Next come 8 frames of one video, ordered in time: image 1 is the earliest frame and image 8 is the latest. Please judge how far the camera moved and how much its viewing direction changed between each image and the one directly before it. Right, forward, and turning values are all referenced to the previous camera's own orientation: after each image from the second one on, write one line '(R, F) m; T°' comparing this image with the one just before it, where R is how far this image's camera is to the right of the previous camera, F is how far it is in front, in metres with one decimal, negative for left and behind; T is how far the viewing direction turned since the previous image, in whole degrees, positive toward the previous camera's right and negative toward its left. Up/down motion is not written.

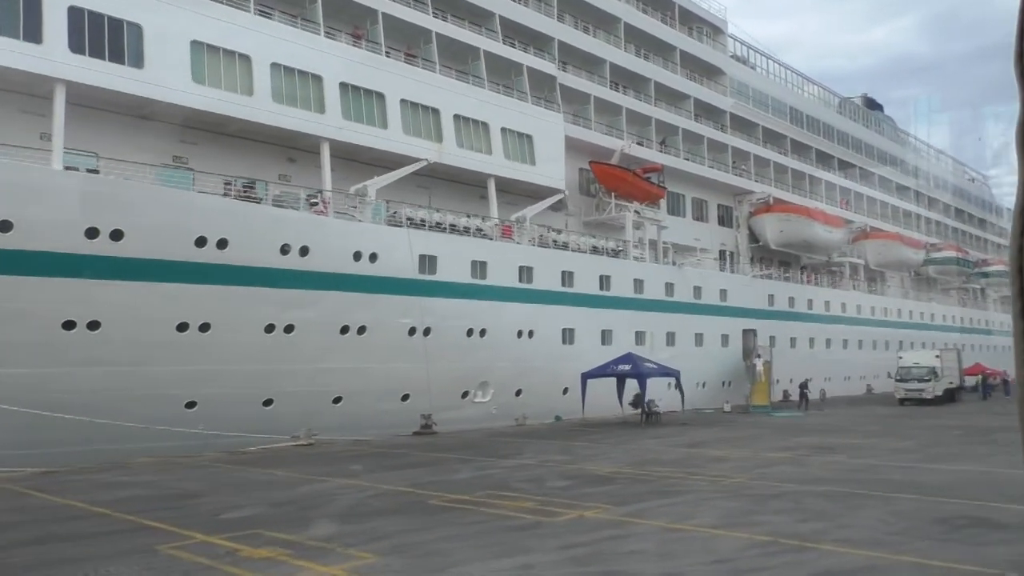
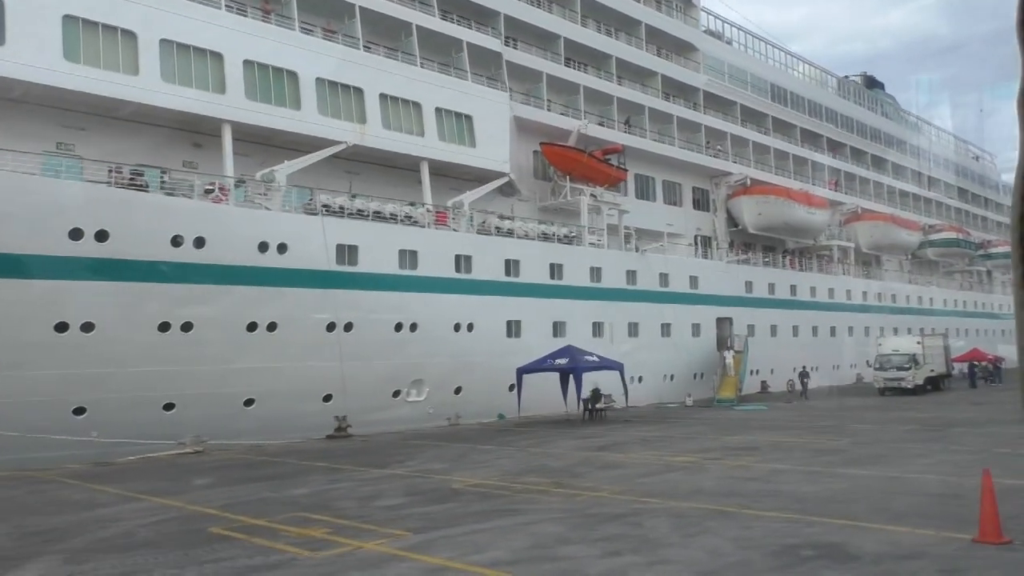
(+1.7, +1.2) m; -1°
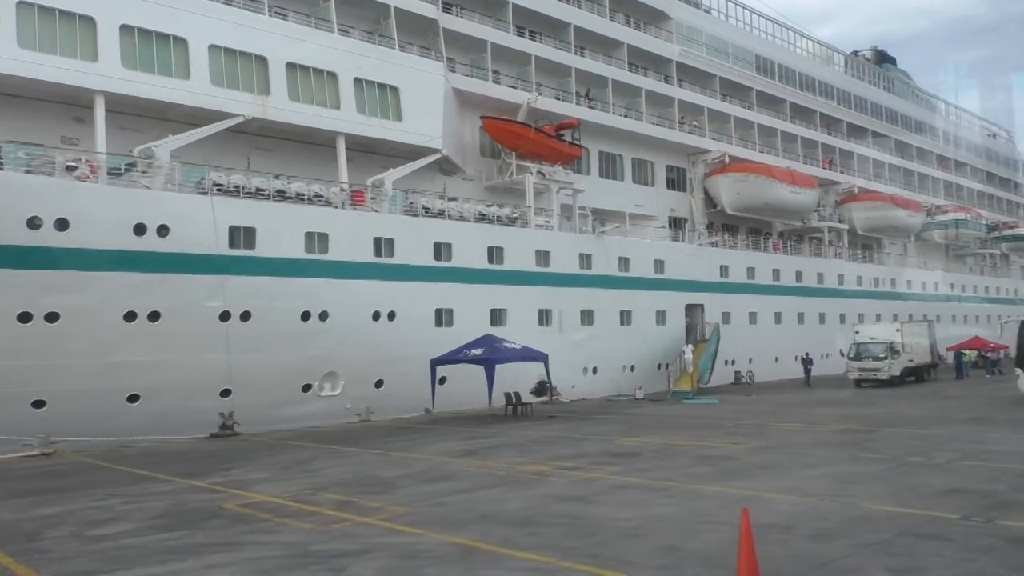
(+2.0, +1.4) m; -2°
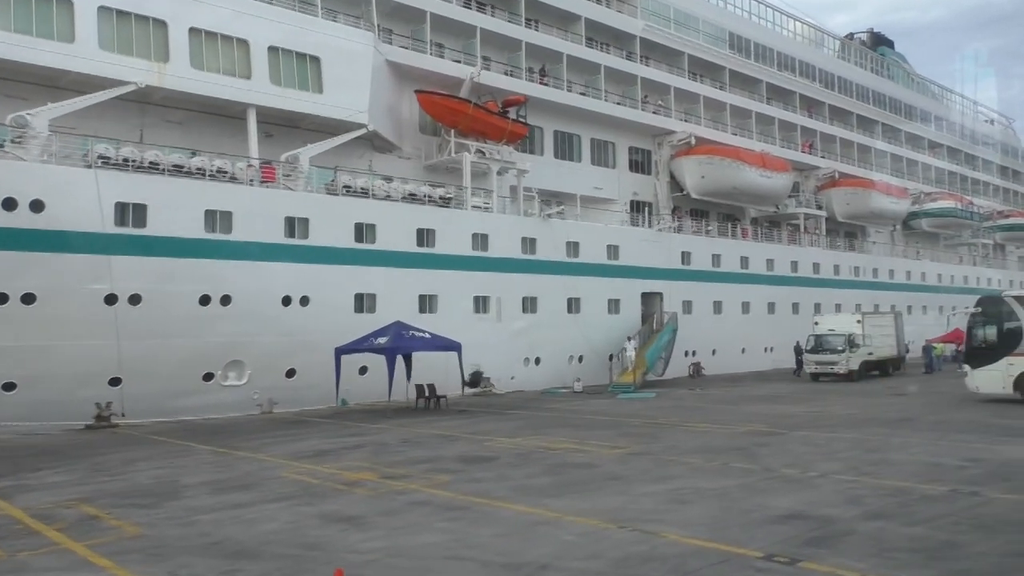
(+1.6, +1.0) m; -1°
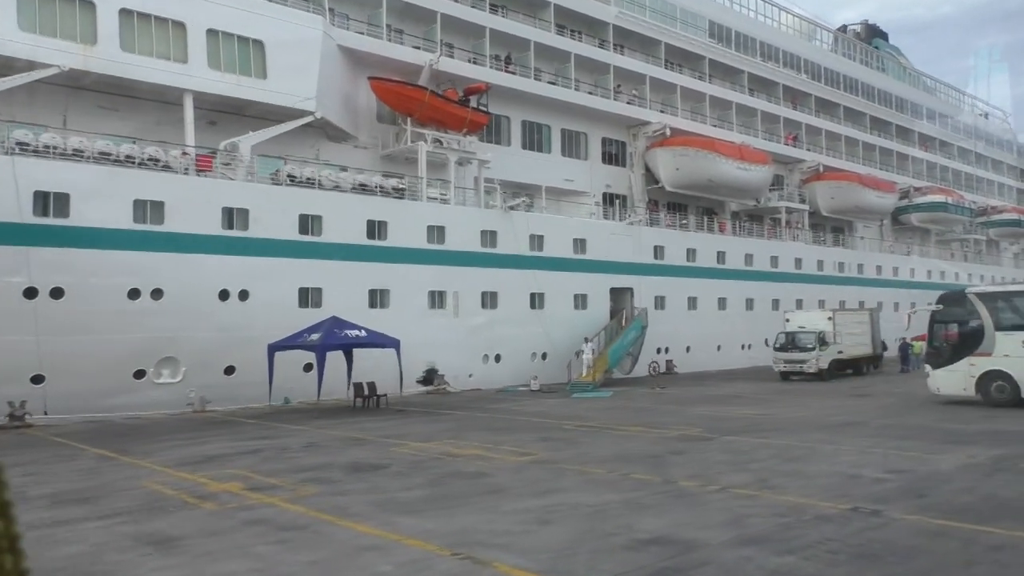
(+1.0, +0.6) m; 0°
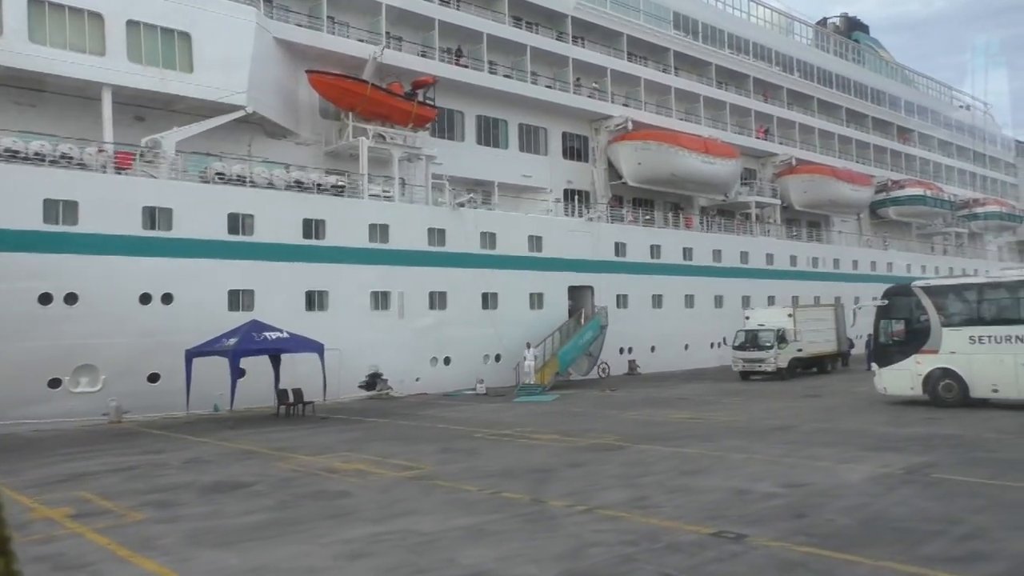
(+1.0, +0.6) m; 0°
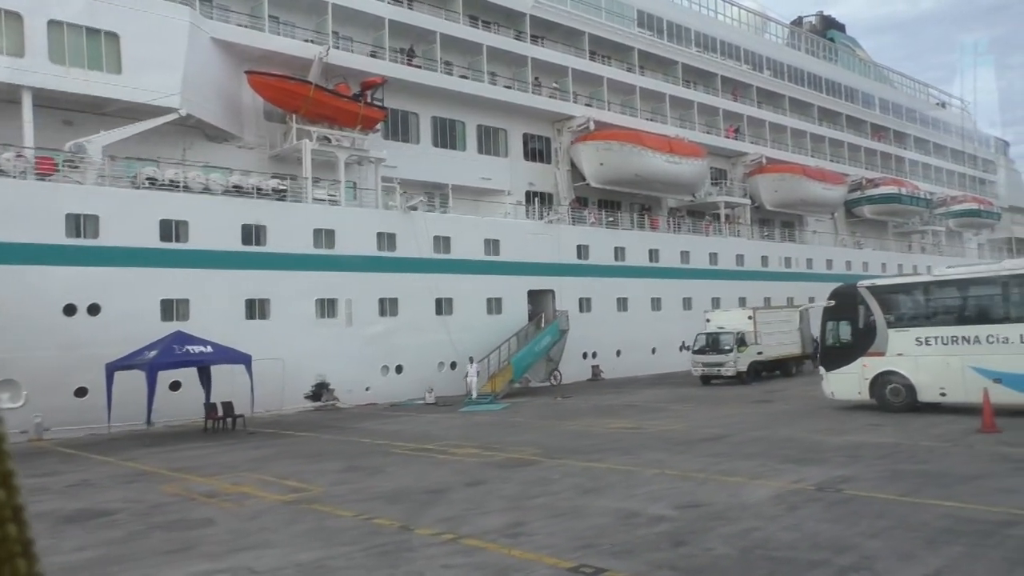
(+0.8, +0.5) m; +1°
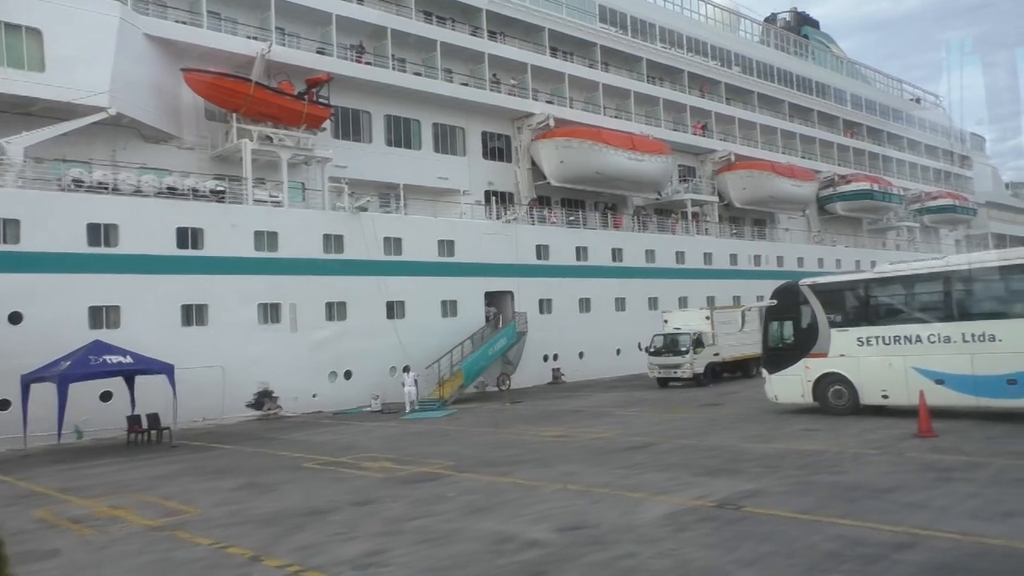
(+0.7, +0.4) m; +1°
